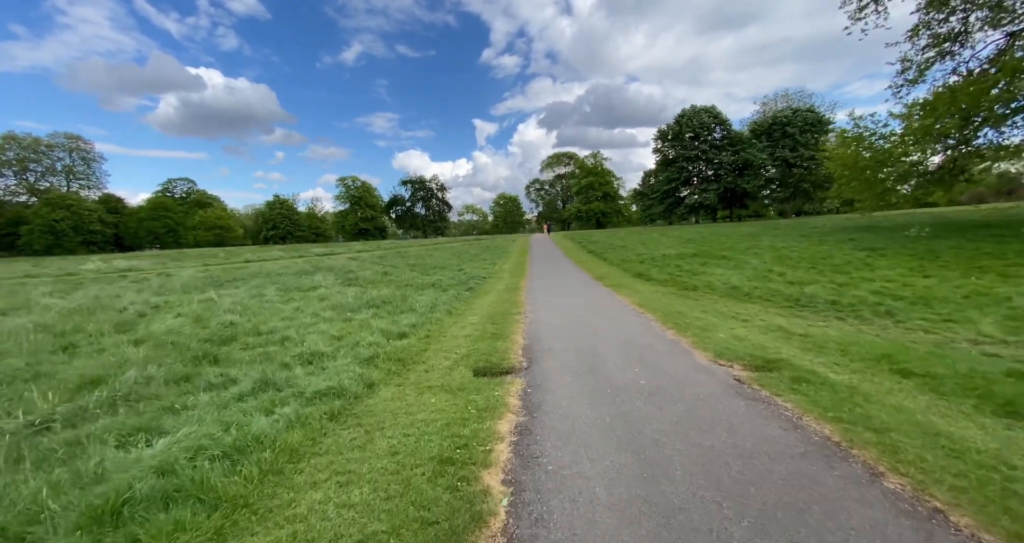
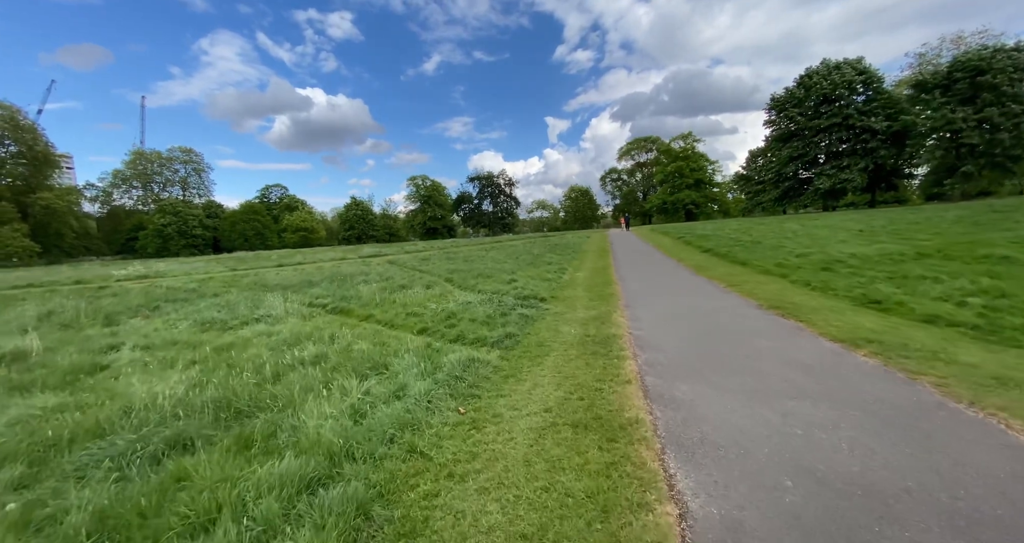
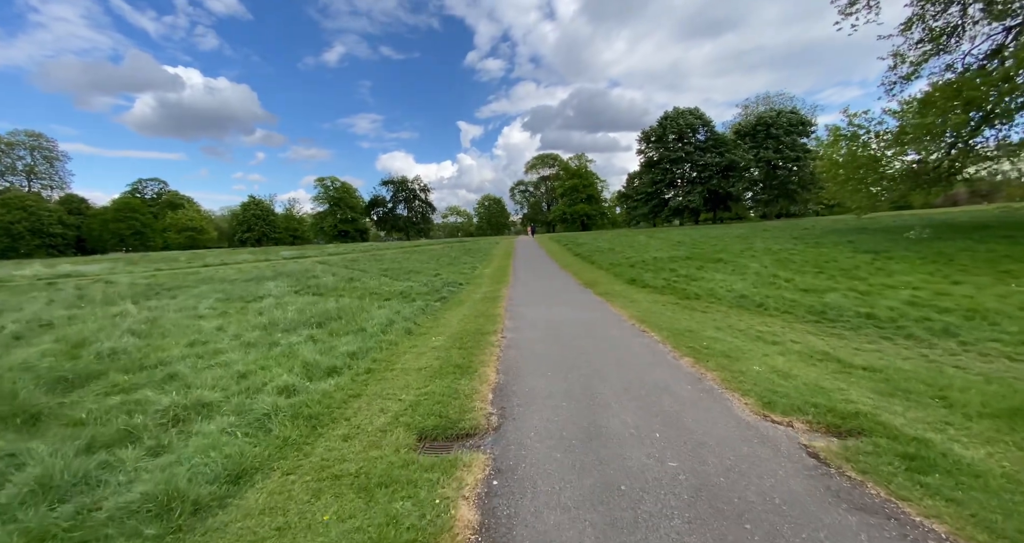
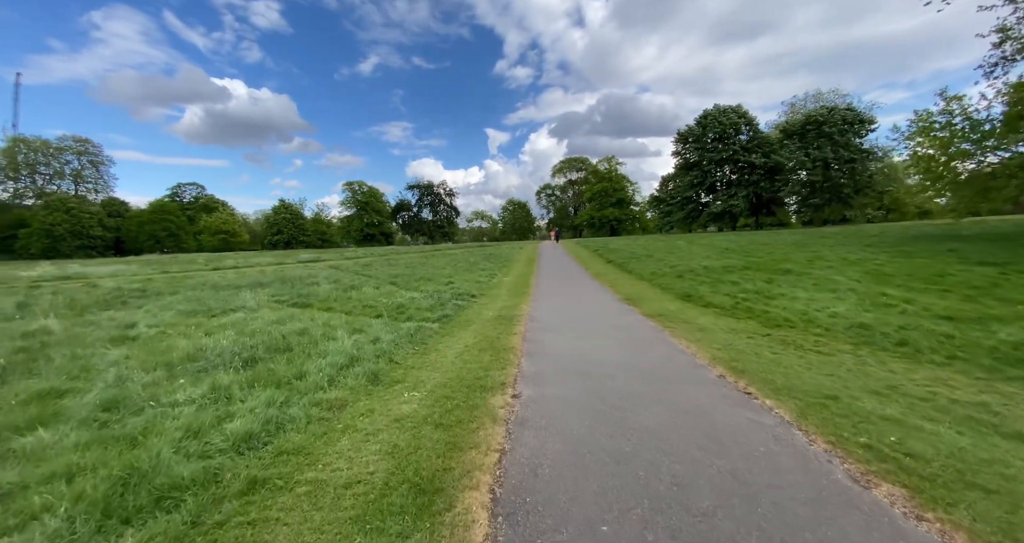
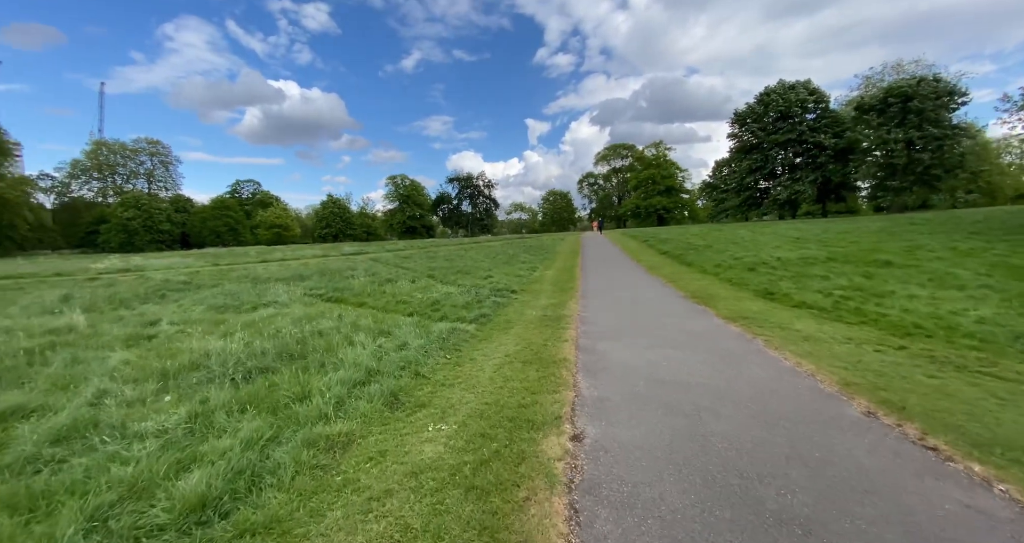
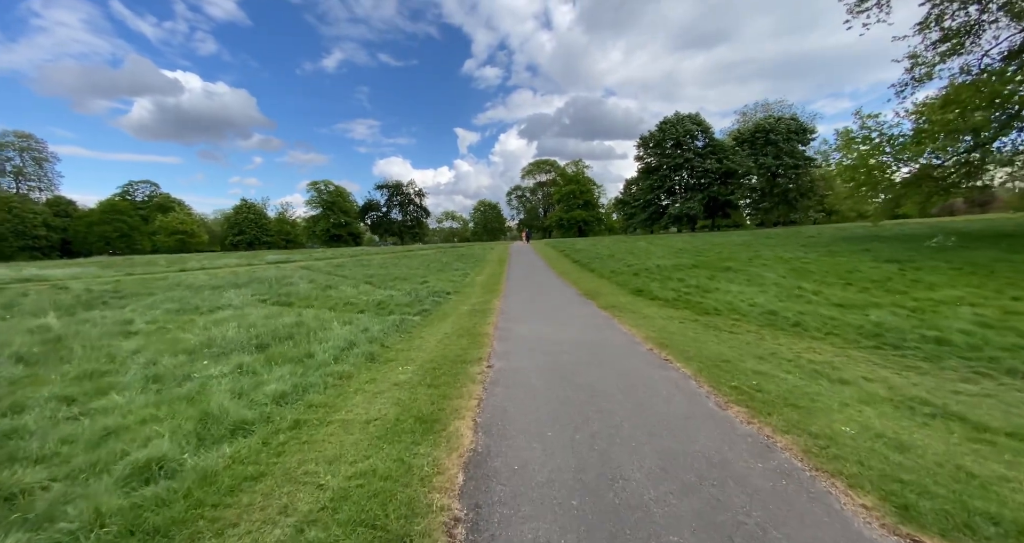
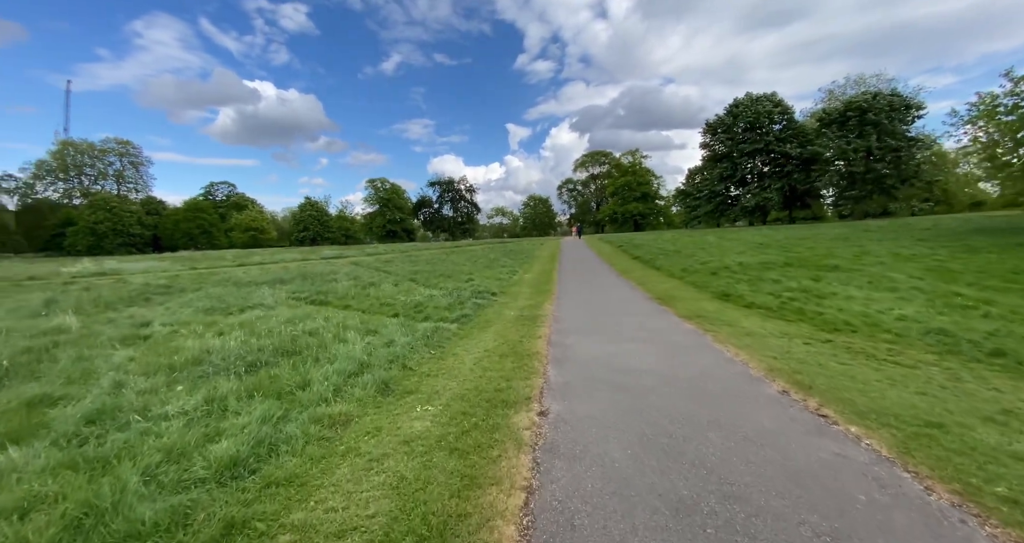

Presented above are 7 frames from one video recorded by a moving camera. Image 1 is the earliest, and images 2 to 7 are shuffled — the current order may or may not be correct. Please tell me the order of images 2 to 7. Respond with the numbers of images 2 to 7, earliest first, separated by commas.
3, 6, 4, 7, 5, 2
